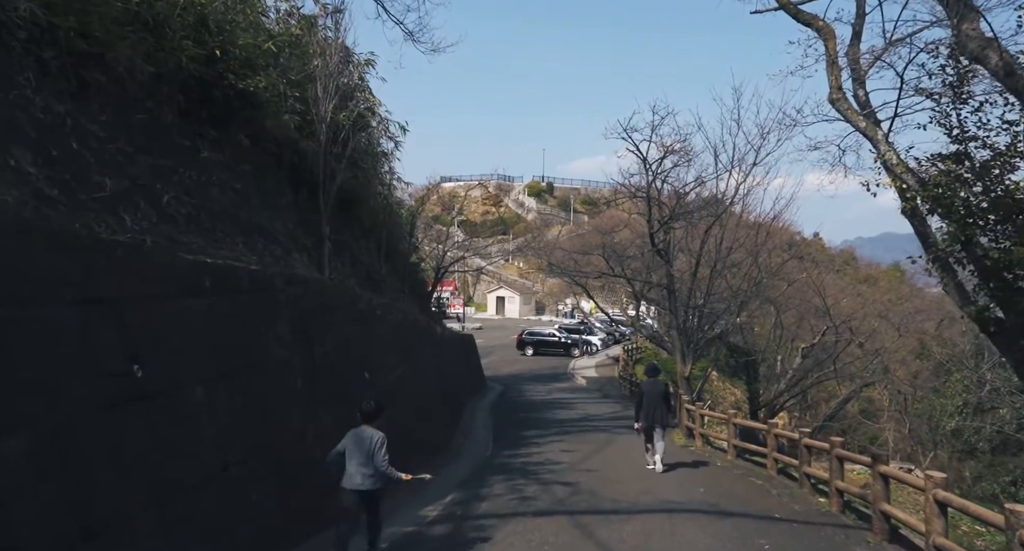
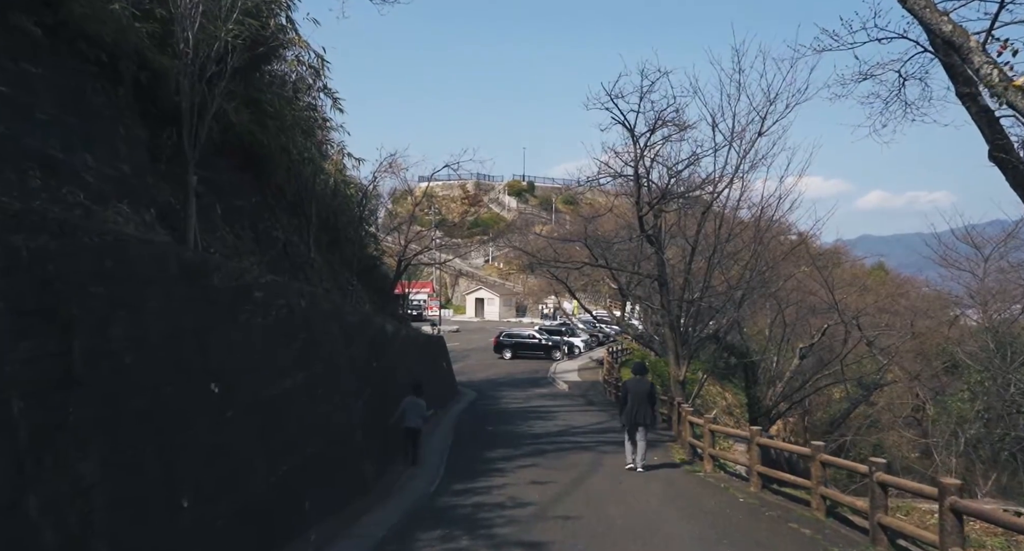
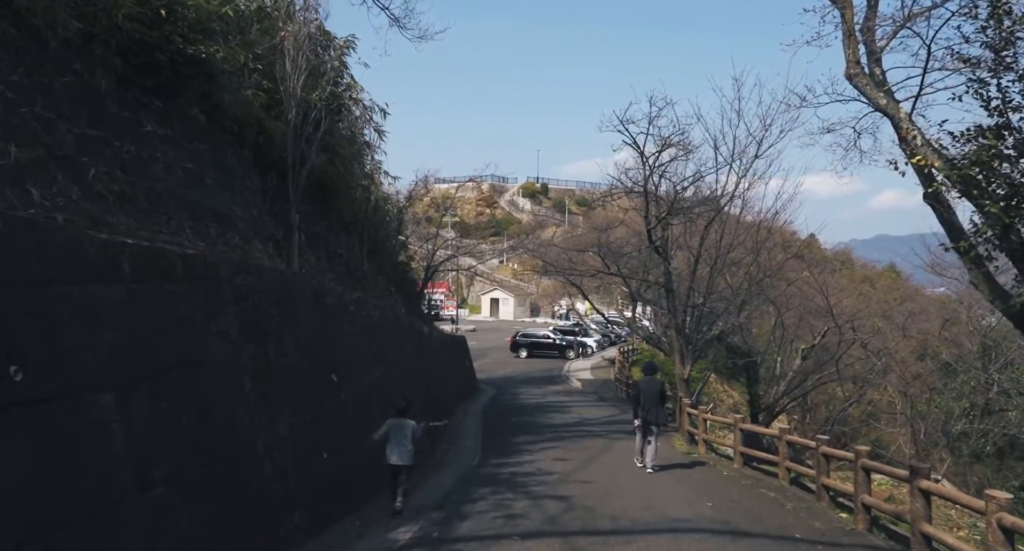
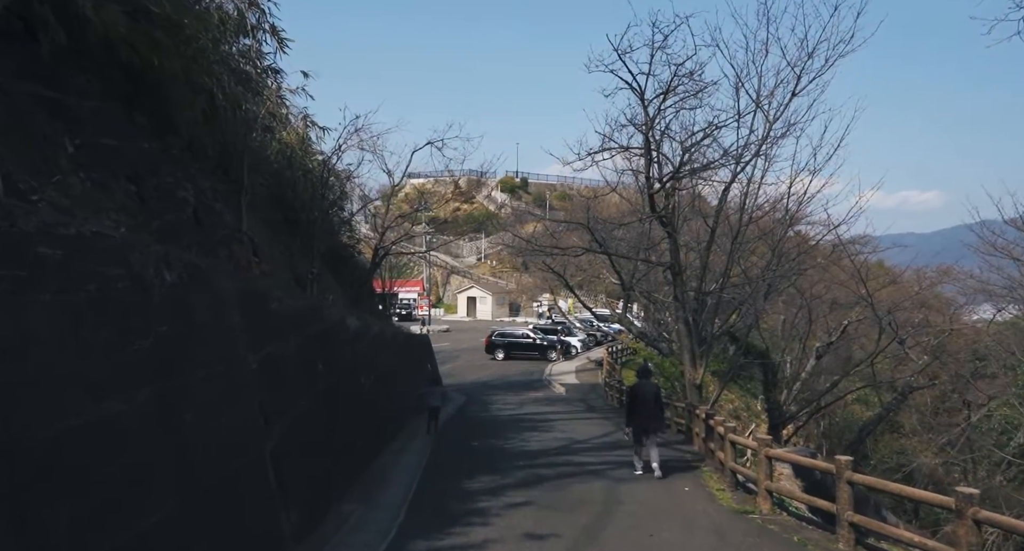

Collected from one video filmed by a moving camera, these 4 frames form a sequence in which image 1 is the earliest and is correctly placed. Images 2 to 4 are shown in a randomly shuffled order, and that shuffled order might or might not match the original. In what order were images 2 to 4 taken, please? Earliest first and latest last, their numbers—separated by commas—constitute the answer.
3, 2, 4
